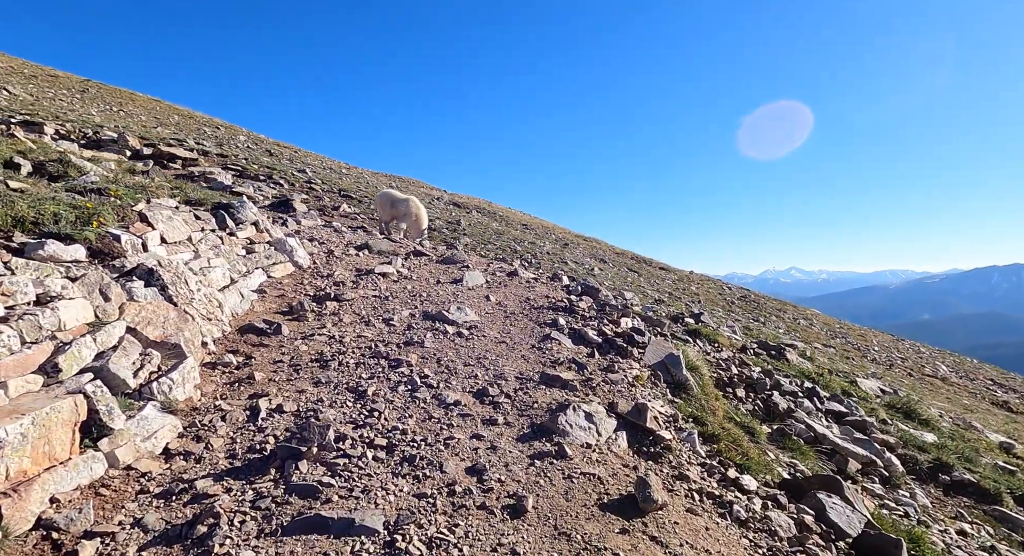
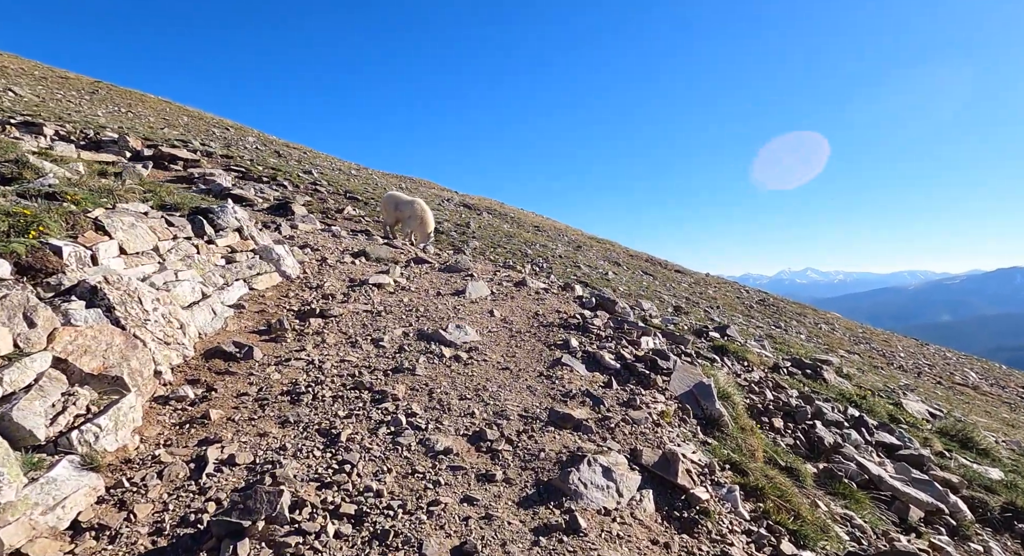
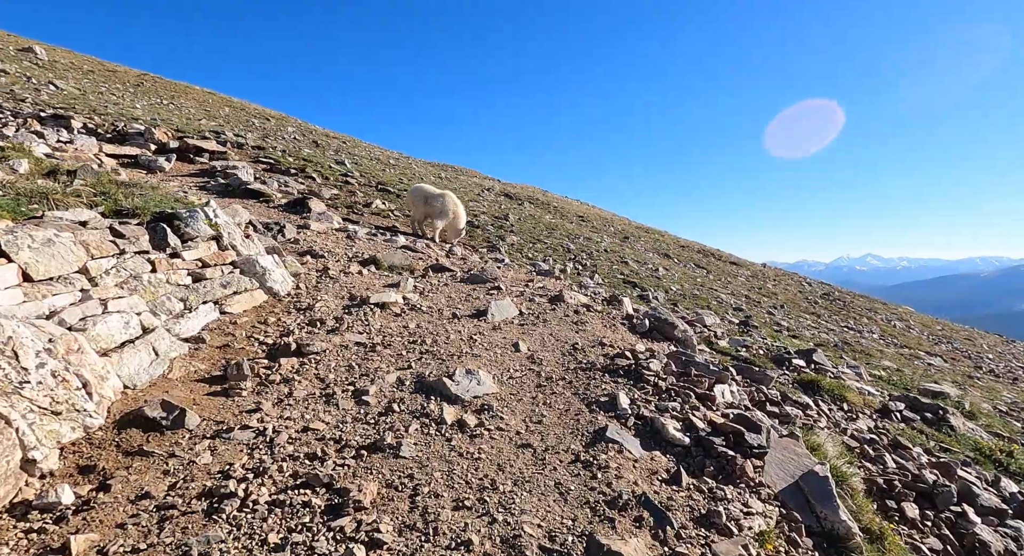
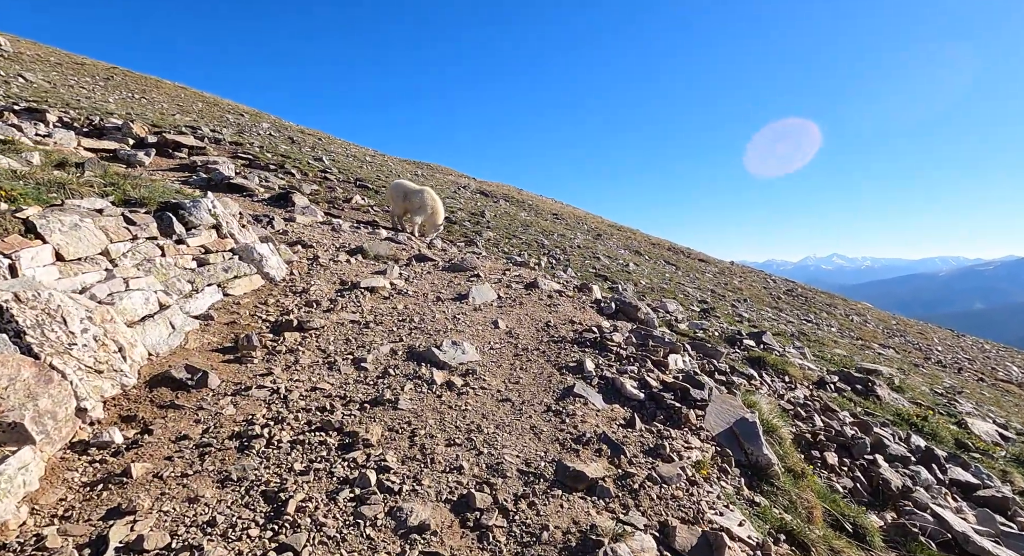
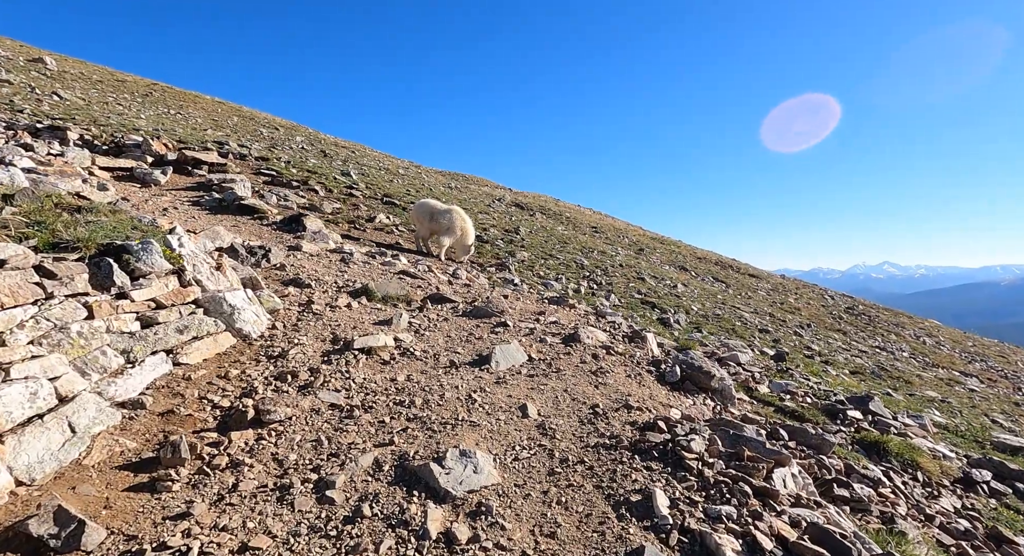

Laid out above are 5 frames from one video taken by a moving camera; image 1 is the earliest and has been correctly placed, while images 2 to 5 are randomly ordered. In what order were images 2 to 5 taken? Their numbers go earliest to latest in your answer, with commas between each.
2, 4, 3, 5
